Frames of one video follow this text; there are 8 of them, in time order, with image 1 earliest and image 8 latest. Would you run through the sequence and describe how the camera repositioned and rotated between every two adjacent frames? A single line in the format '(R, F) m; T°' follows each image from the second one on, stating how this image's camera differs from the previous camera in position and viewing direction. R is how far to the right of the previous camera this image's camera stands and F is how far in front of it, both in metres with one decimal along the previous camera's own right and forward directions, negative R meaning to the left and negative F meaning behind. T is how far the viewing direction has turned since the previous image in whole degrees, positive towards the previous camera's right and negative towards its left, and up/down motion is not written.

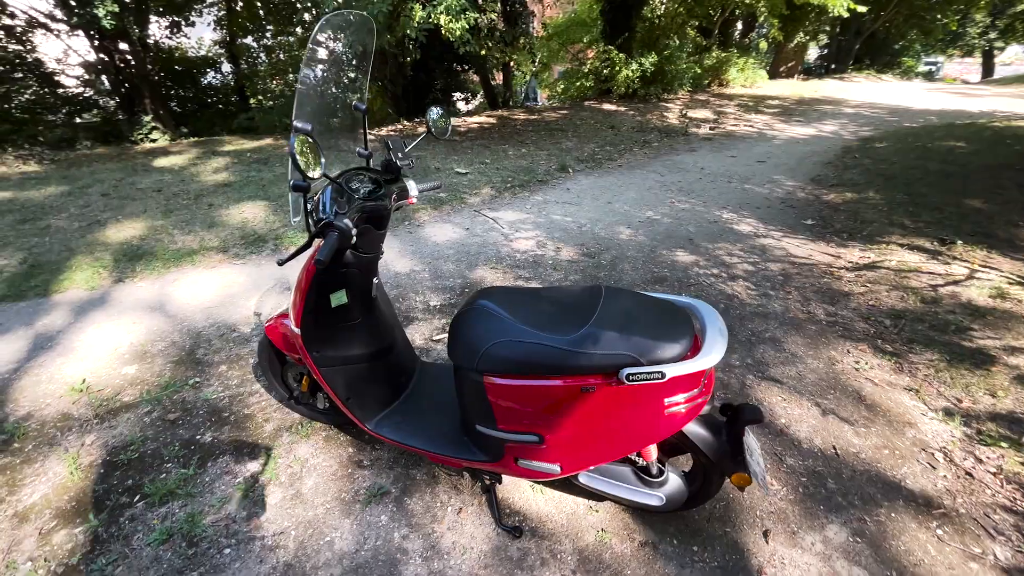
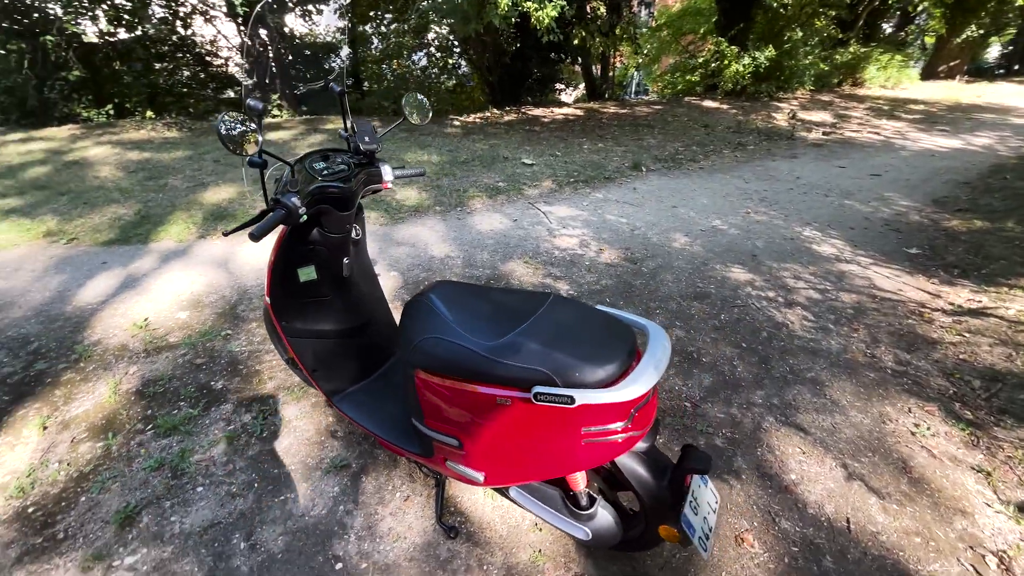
(+0.6, +0.2) m; -11°
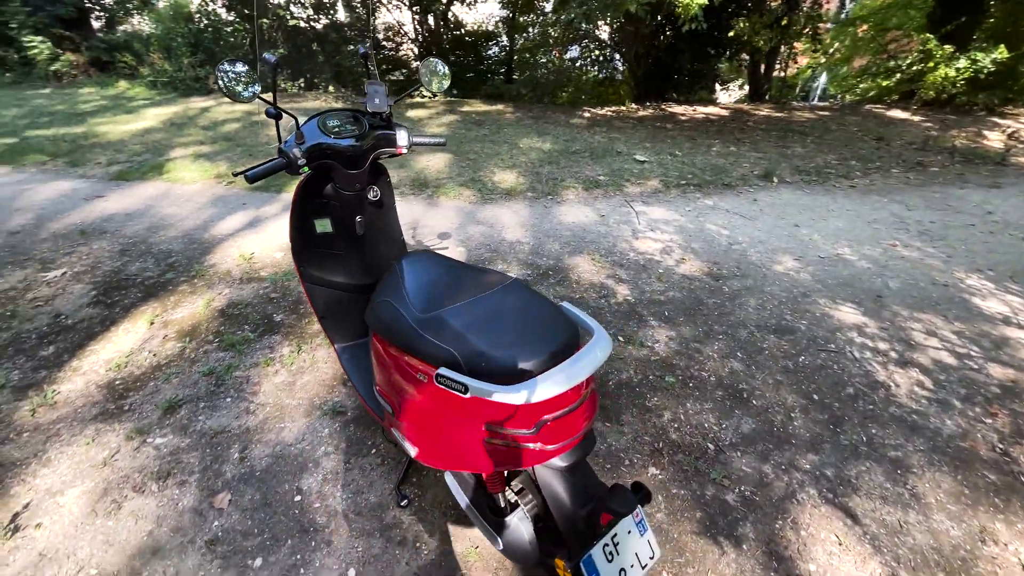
(+0.6, +0.2) m; -16°
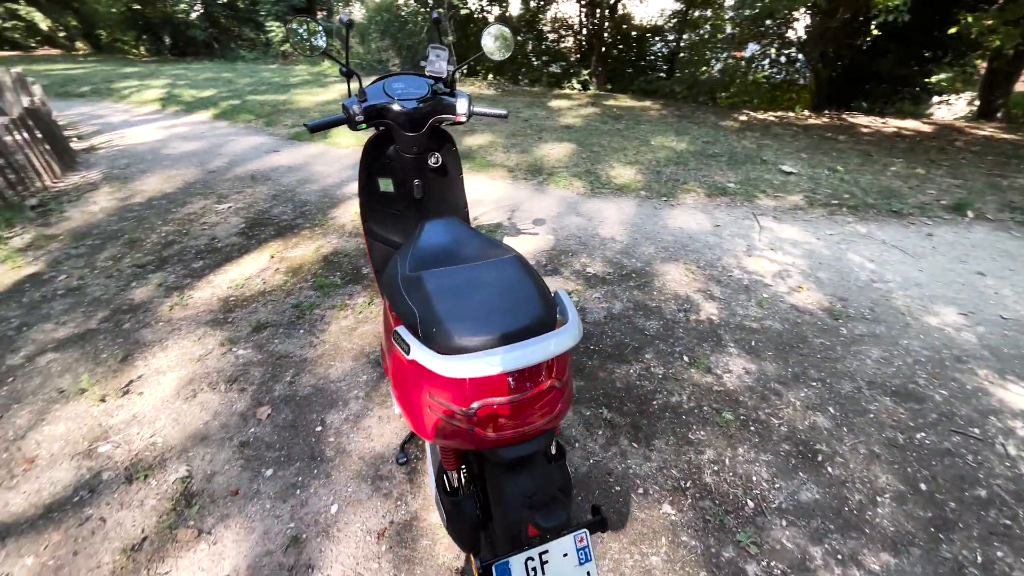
(+0.5, +0.2) m; -16°
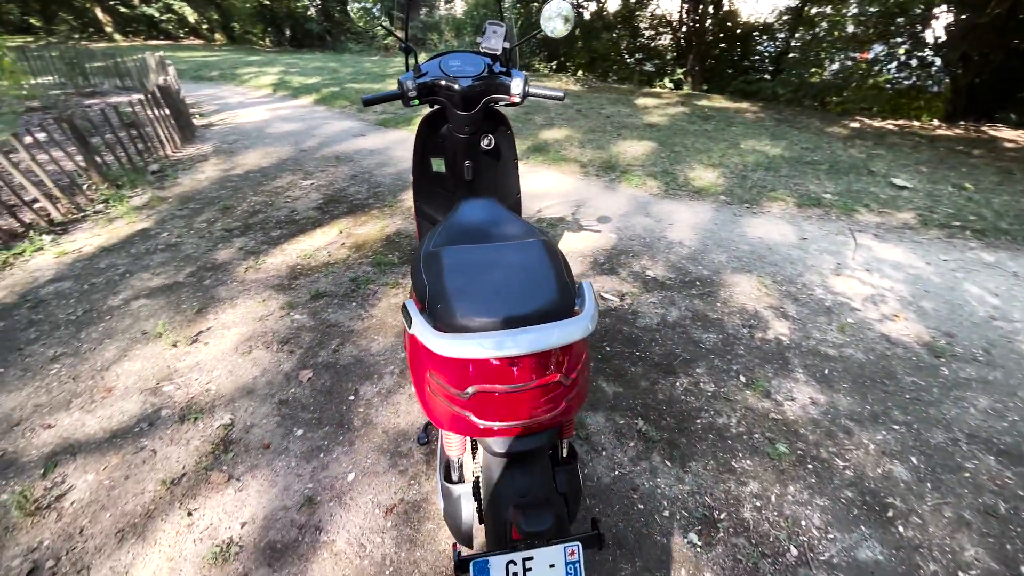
(+0.2, +0.1) m; -9°
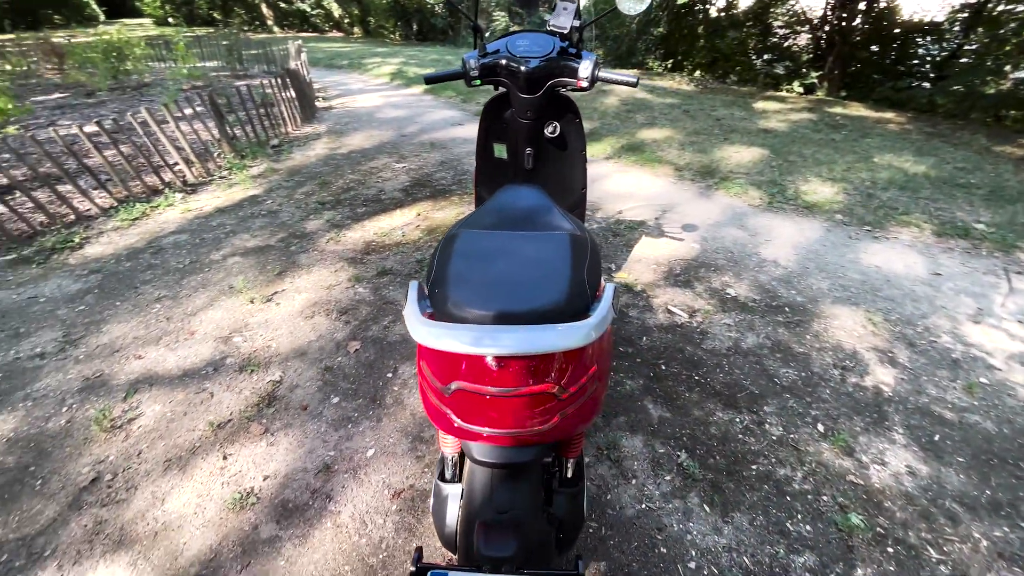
(+0.2, +0.1) m; -11°
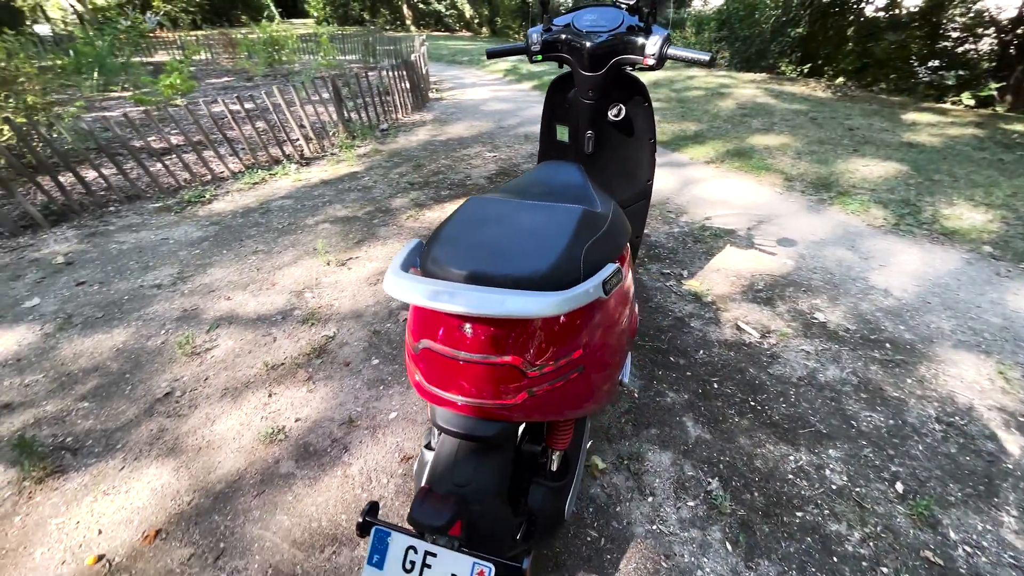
(+0.3, +0.1) m; -12°
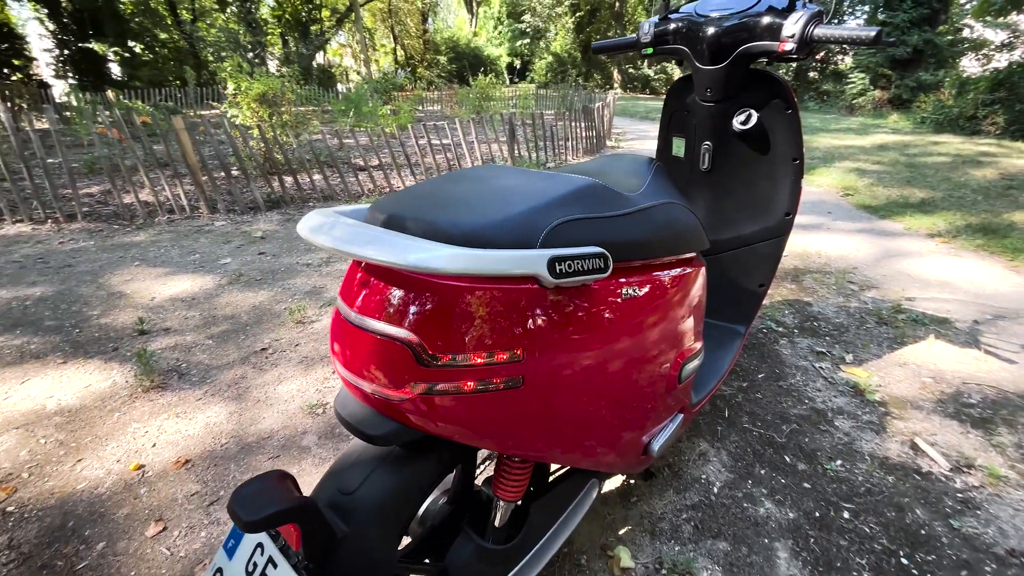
(+0.4, +0.3) m; -21°
